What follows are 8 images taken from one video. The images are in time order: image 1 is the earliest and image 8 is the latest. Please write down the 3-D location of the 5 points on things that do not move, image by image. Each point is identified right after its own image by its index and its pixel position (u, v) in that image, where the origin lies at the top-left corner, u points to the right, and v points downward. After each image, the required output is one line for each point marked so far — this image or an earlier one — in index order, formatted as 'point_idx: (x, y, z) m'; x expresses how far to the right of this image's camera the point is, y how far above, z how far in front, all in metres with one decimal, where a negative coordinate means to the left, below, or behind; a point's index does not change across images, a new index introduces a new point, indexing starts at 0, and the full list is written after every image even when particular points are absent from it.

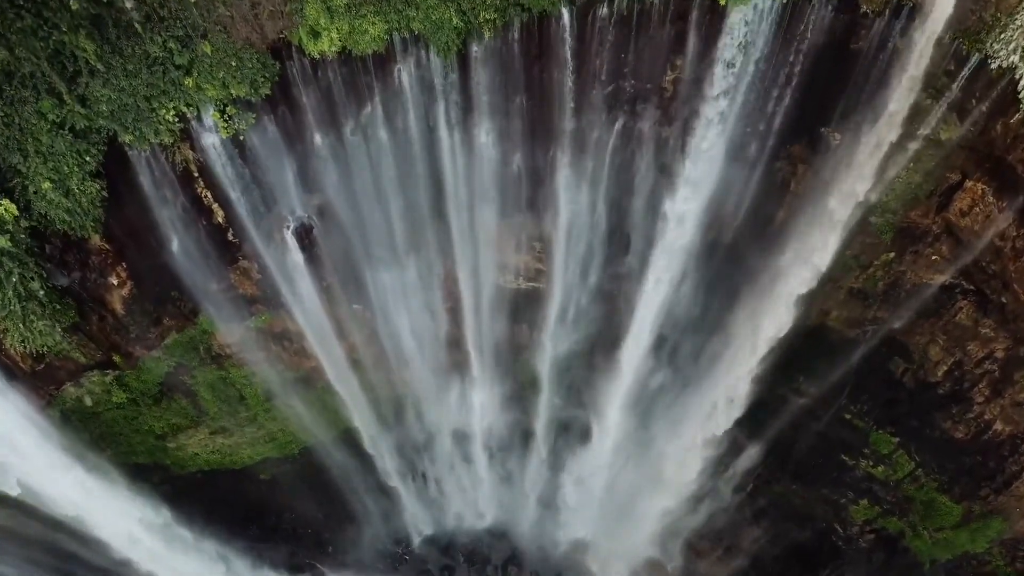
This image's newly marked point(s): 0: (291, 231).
0: (-3.2, +0.9, +9.6) m
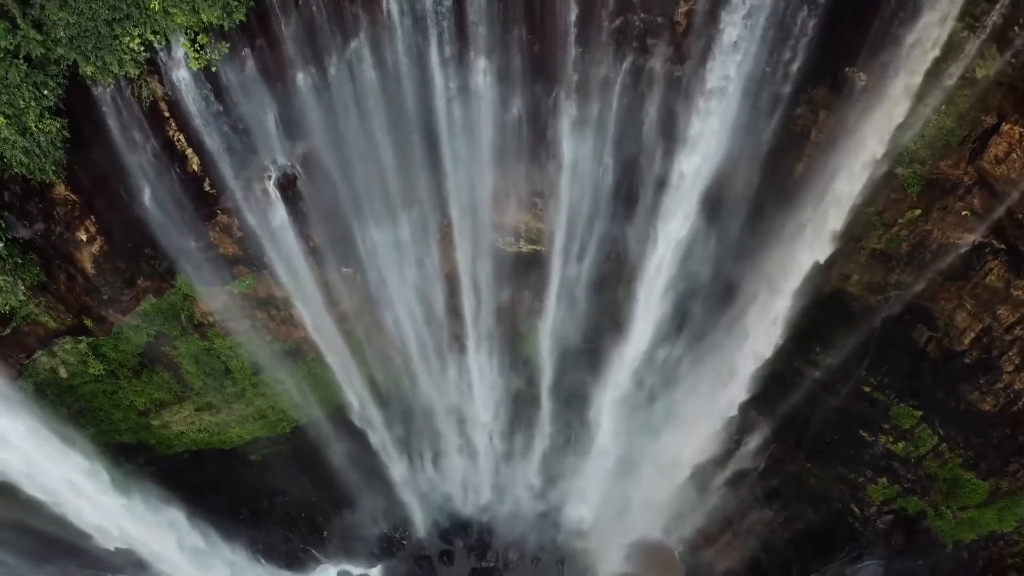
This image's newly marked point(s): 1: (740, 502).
0: (-3.2, +1.5, +9.0) m
1: (+4.4, -4.1, +13.1) m
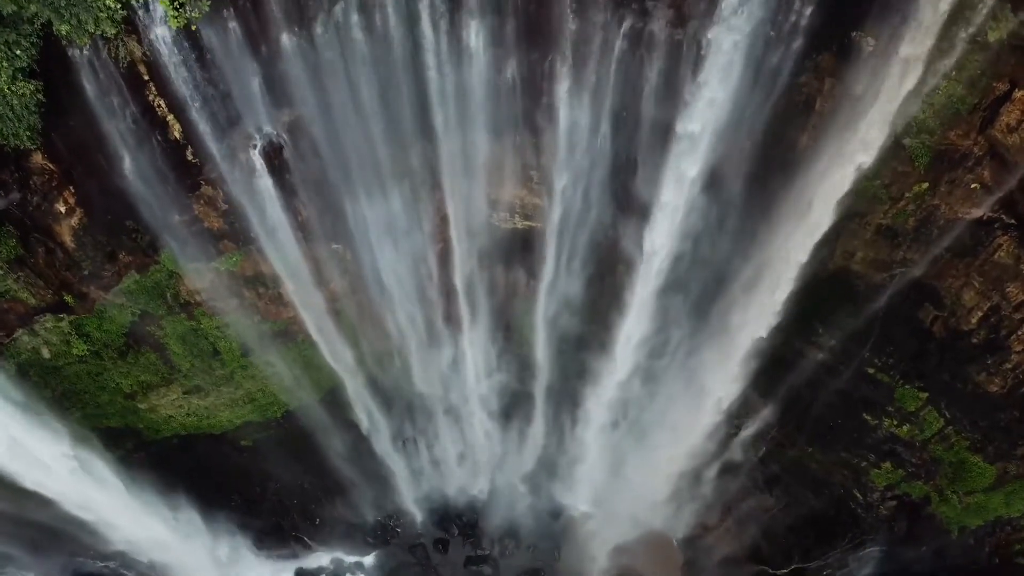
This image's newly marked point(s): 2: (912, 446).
0: (-3.3, +1.8, +8.7) m
1: (+4.3, -3.8, +12.9) m
2: (+6.4, -2.5, +10.8) m
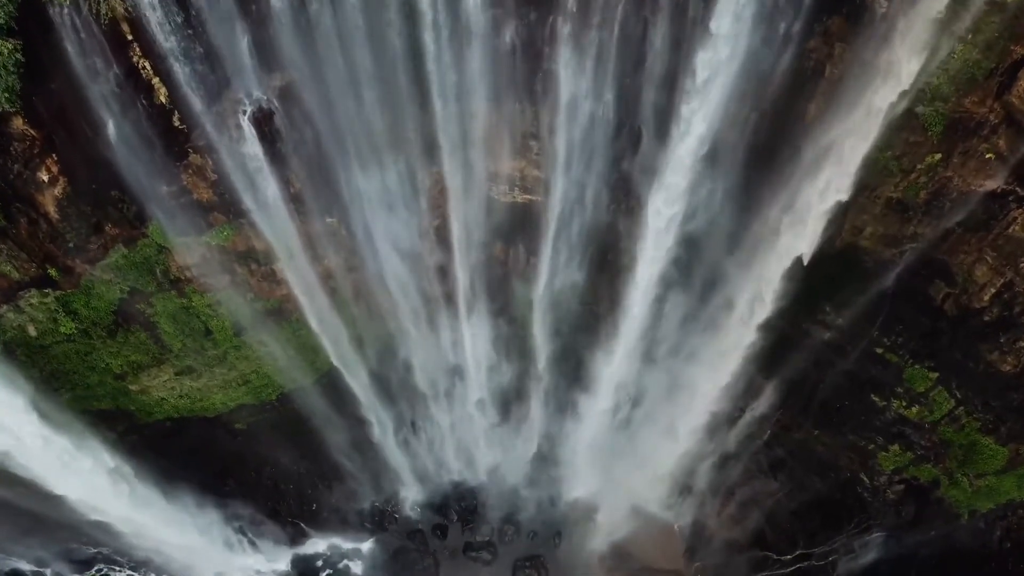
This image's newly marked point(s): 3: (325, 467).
0: (-3.3, +2.1, +8.4) m
1: (+4.3, -3.4, +12.6) m
2: (+6.4, -2.2, +10.6) m
3: (-3.6, -3.4, +12.9) m
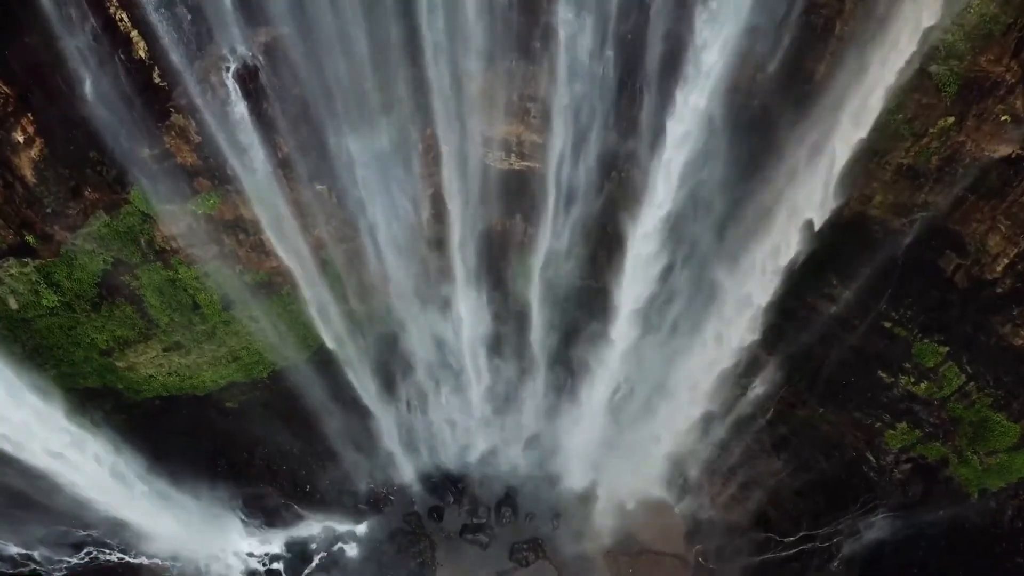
0: (-3.3, +2.5, +8.0) m
1: (+4.3, -3.0, +12.3) m
2: (+6.4, -1.8, +10.3) m
3: (-3.6, -3.0, +12.6) m
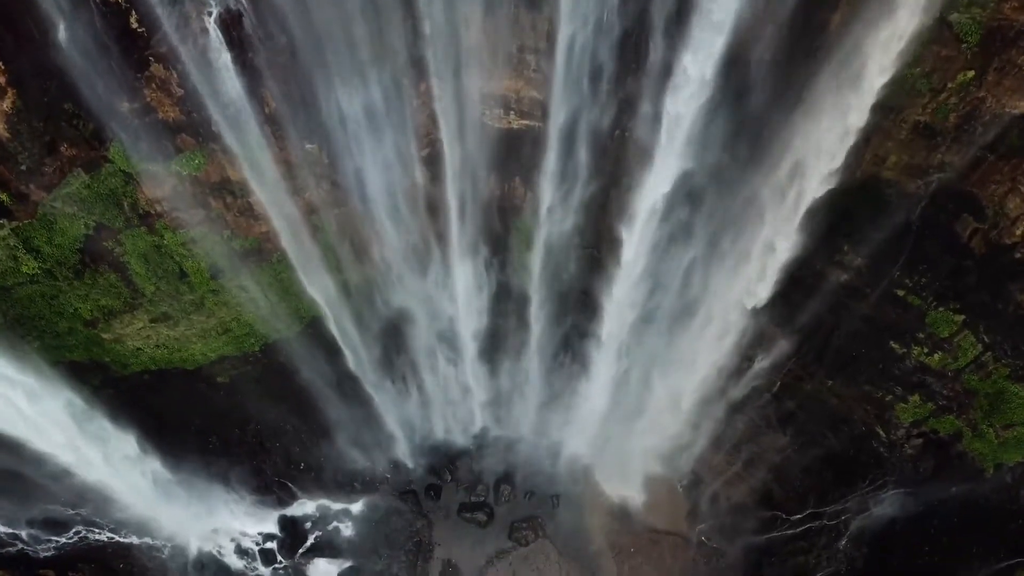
0: (-3.4, +3.0, +7.6) m
1: (+4.3, -2.5, +12.0) m
2: (+6.4, -1.3, +9.9) m
3: (-3.6, -2.5, +12.3) m
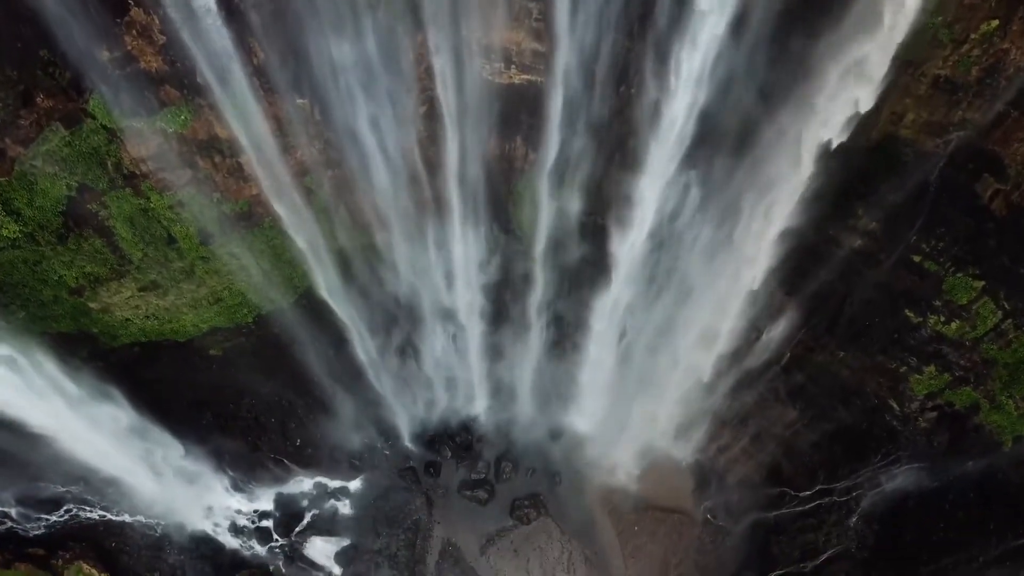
0: (-3.3, +3.4, +7.2) m
1: (+4.3, -2.0, +11.7) m
2: (+6.4, -0.8, +9.6) m
3: (-3.6, -2.0, +12.0) m
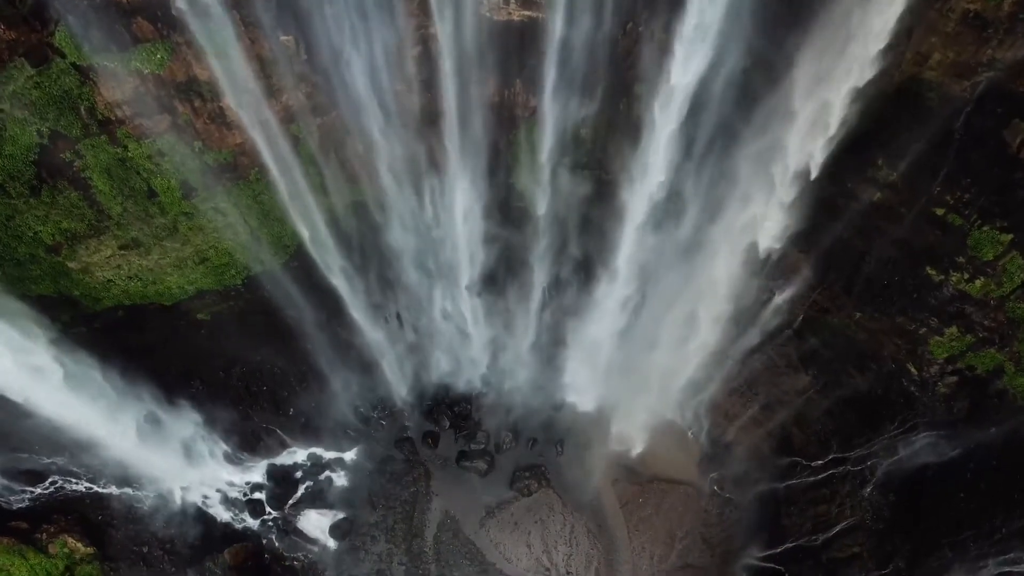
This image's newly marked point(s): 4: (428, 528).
0: (-3.4, +3.9, +6.7) m
1: (+4.3, -1.3, +11.2) m
2: (+6.4, -0.2, +9.1) m
3: (-3.6, -1.3, +11.5) m
4: (-1.4, -3.9, +10.9) m
